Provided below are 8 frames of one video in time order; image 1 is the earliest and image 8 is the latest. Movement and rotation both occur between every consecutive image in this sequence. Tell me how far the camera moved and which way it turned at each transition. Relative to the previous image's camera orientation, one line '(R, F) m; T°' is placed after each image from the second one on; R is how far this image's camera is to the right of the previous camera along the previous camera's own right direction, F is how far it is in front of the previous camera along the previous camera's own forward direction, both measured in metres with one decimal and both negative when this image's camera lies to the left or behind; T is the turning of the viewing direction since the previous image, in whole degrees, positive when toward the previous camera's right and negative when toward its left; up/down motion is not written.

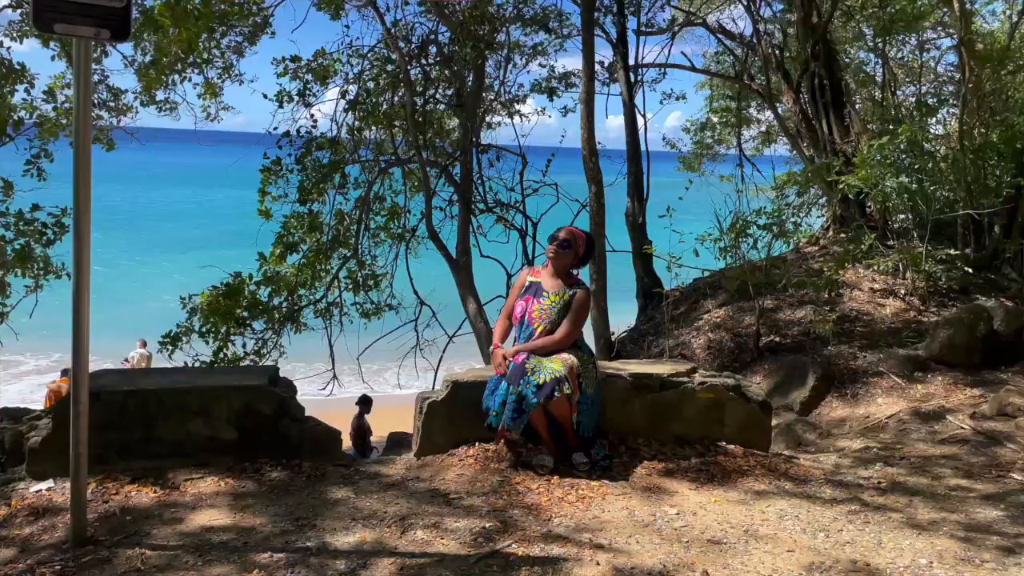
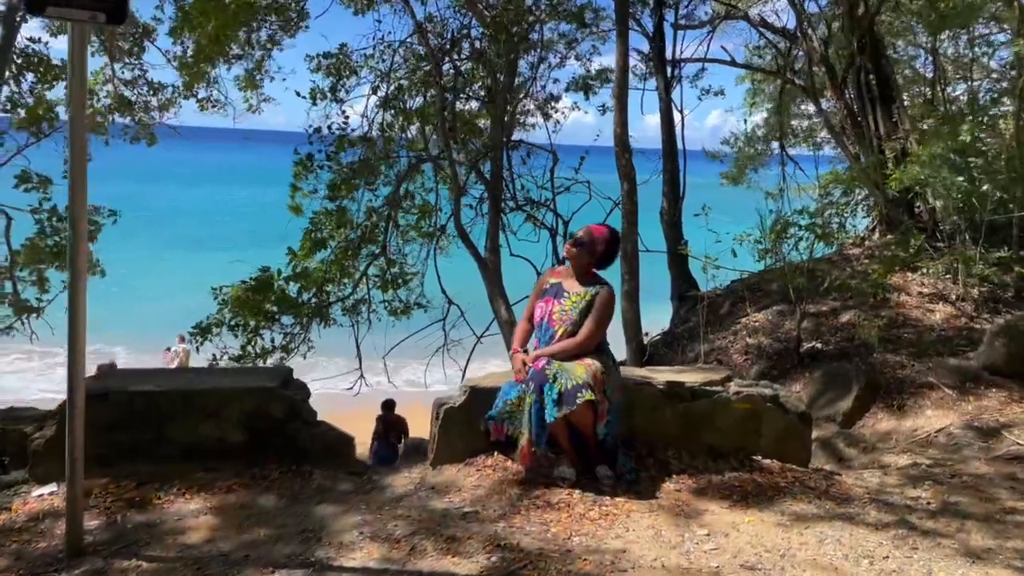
(+0.1, +0.2) m; -3°
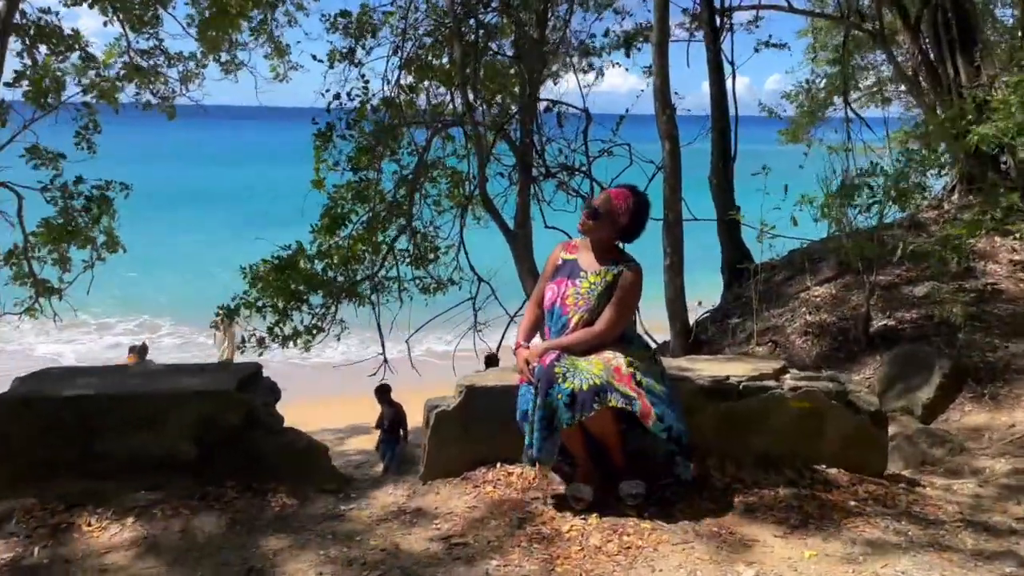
(+0.2, +0.7) m; -4°
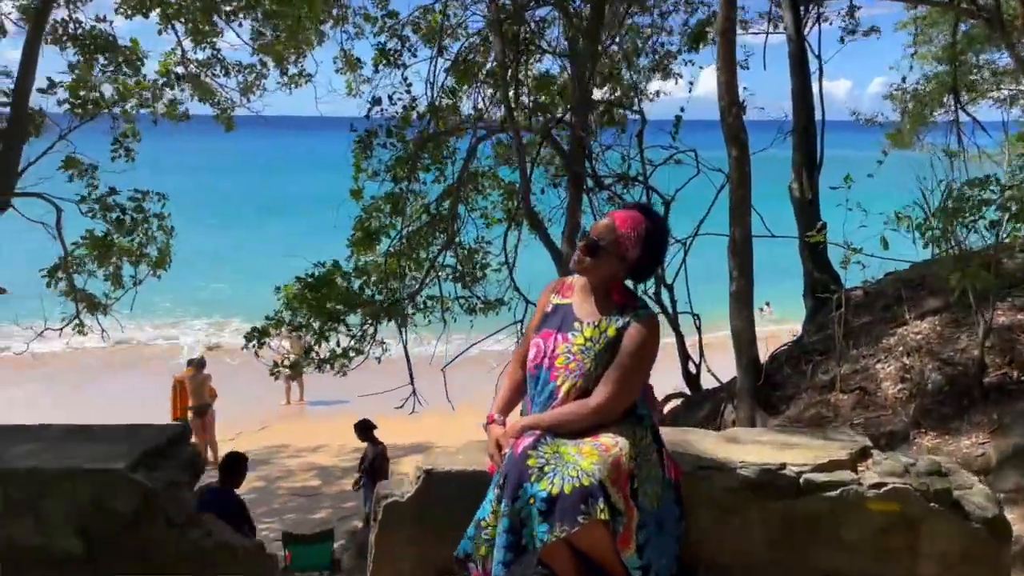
(+0.3, +0.8) m; -6°
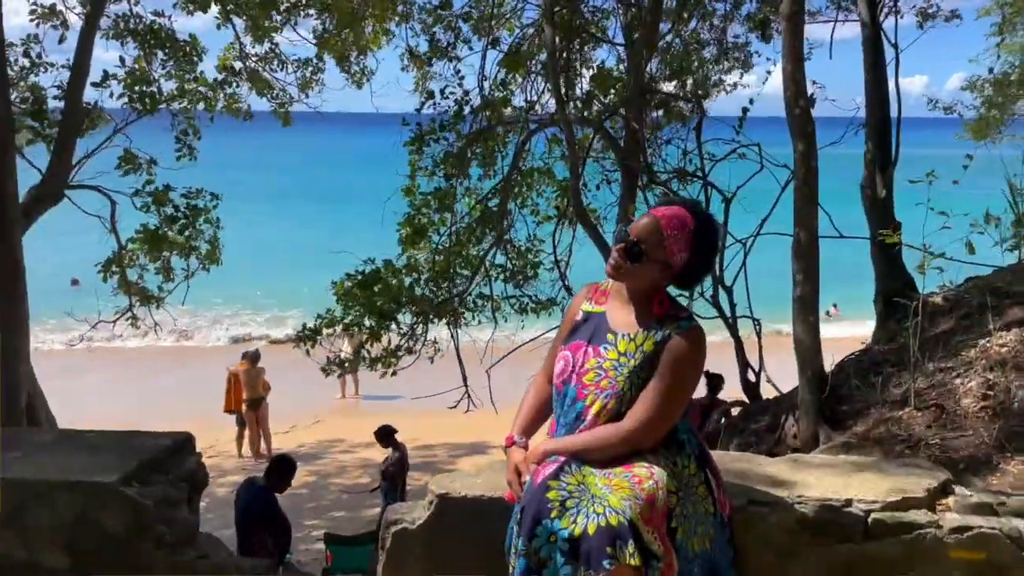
(+0.1, +0.3) m; -4°
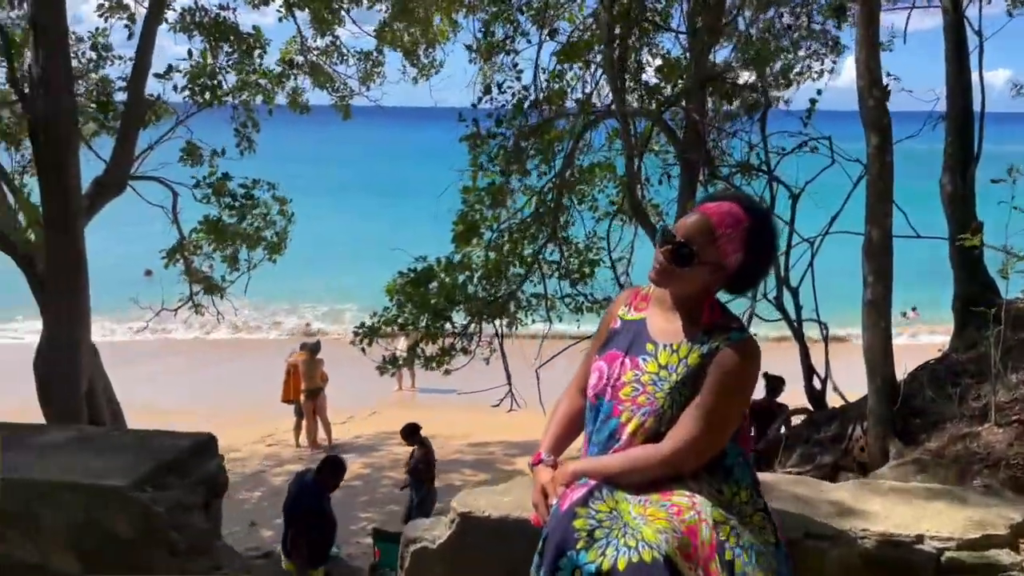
(+0.1, +0.2) m; -4°
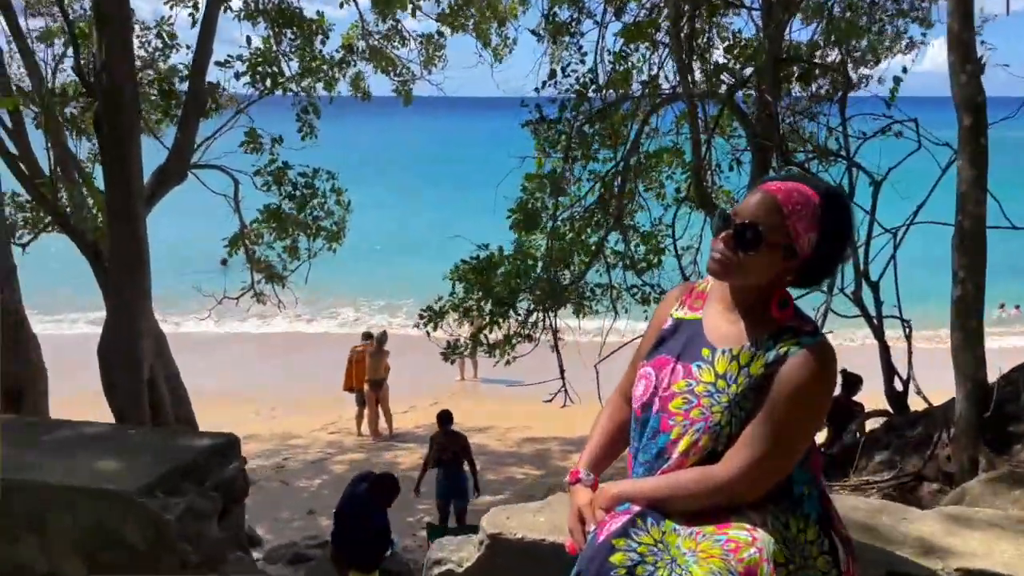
(+0.1, +0.2) m; -5°
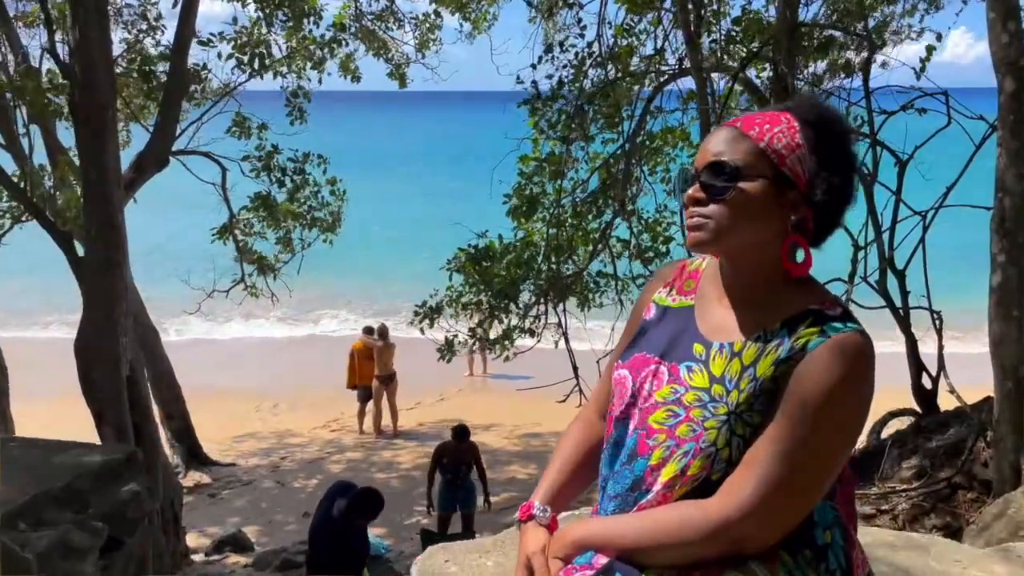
(+0.1, +0.4) m; -1°
